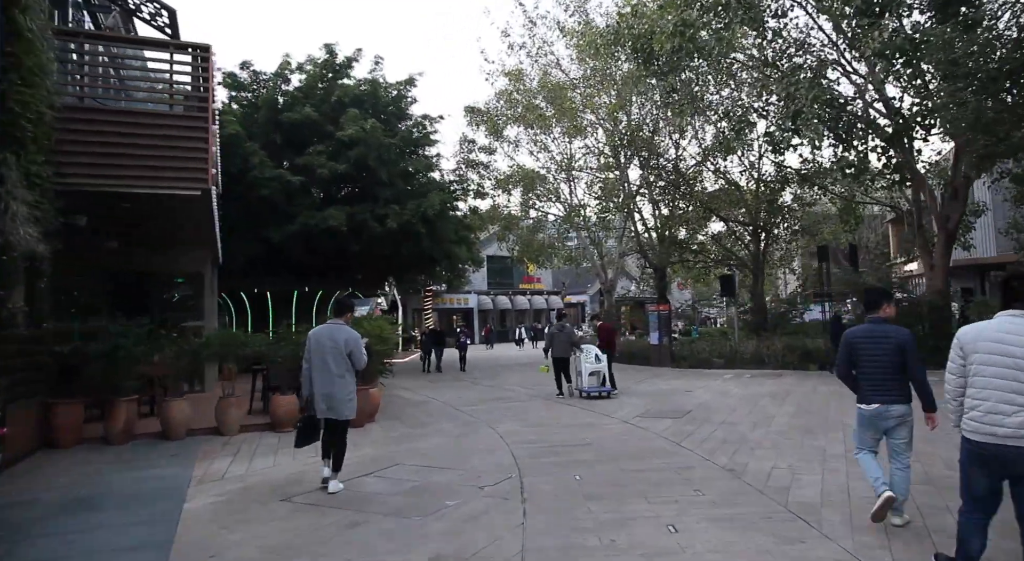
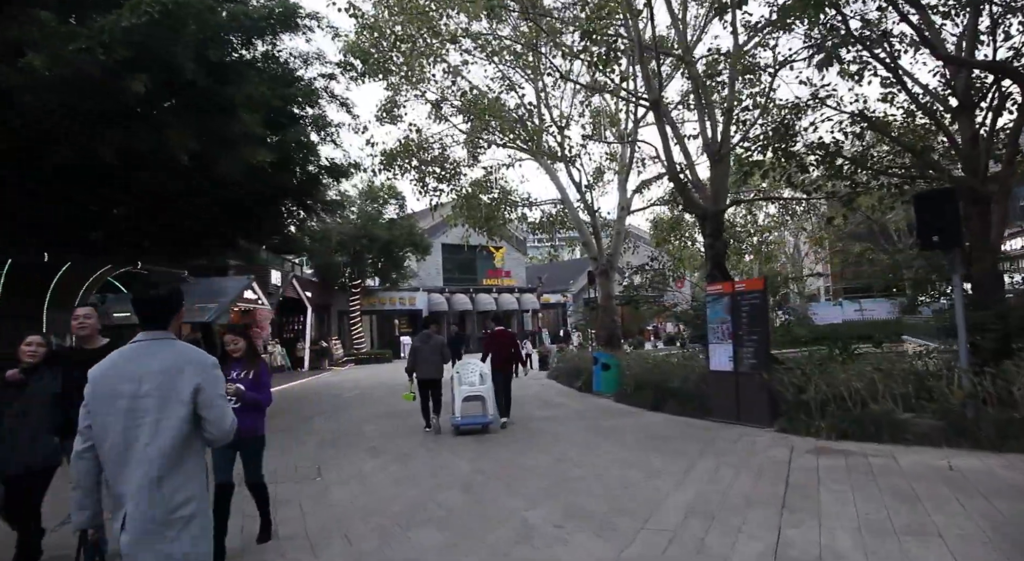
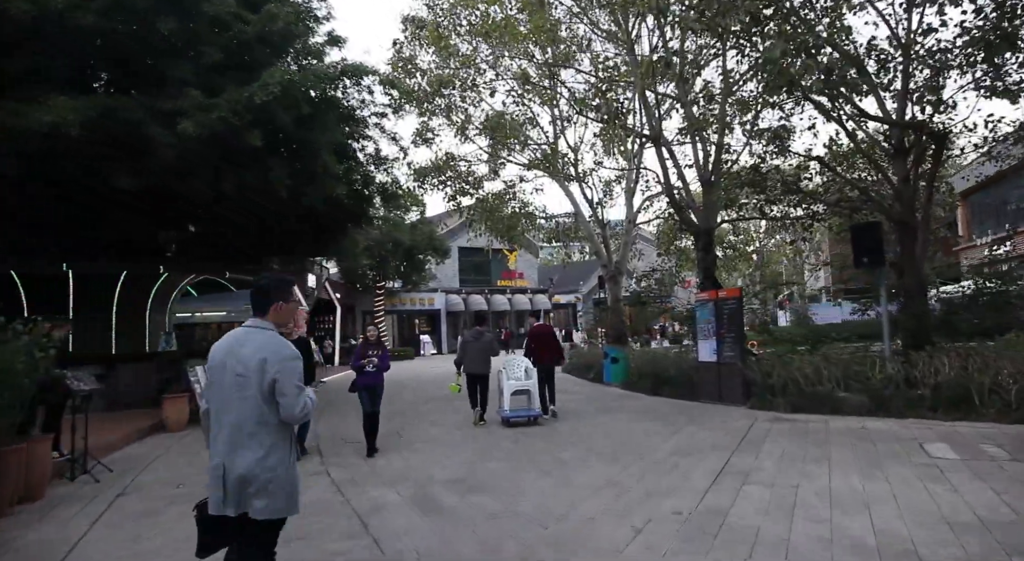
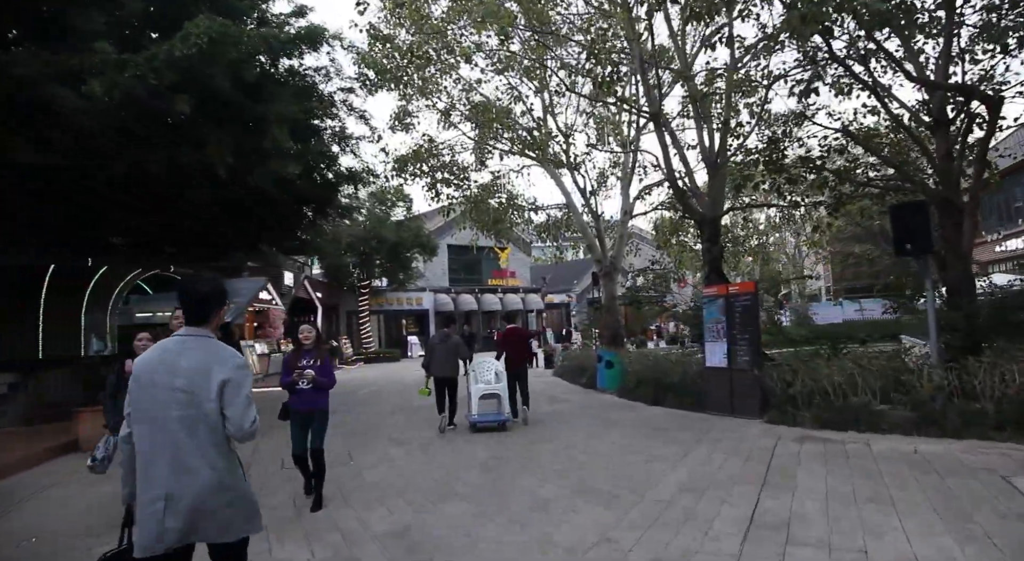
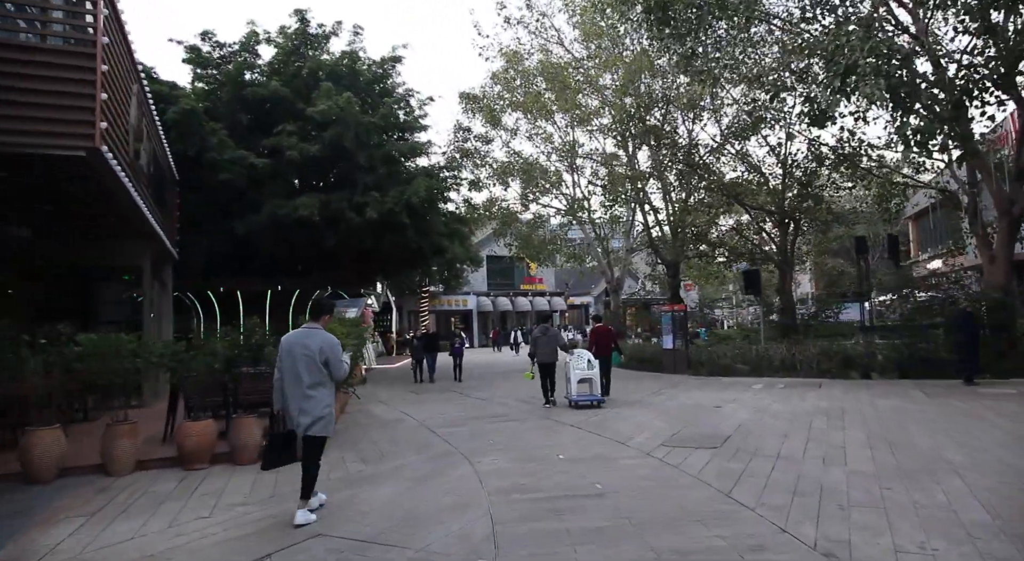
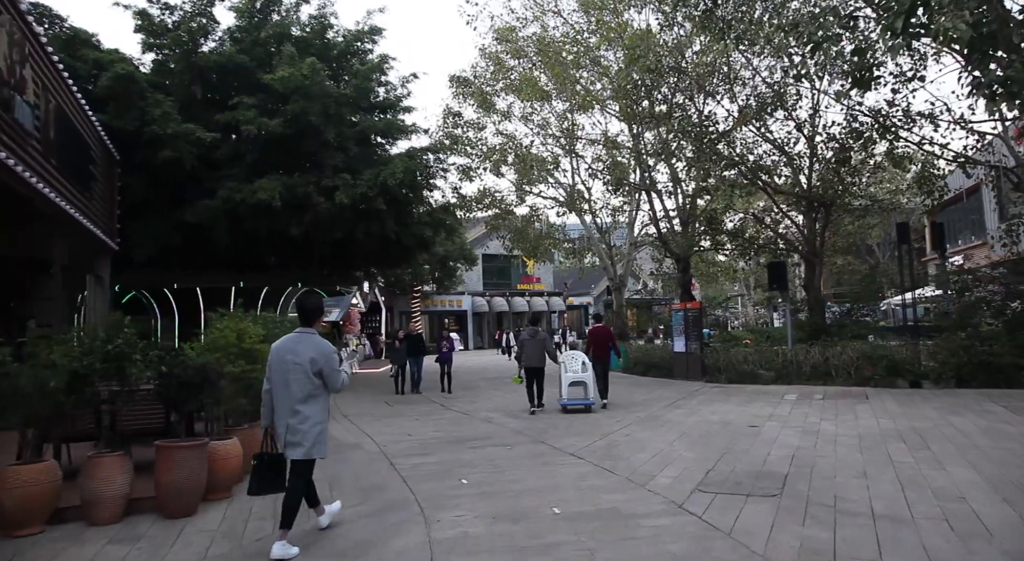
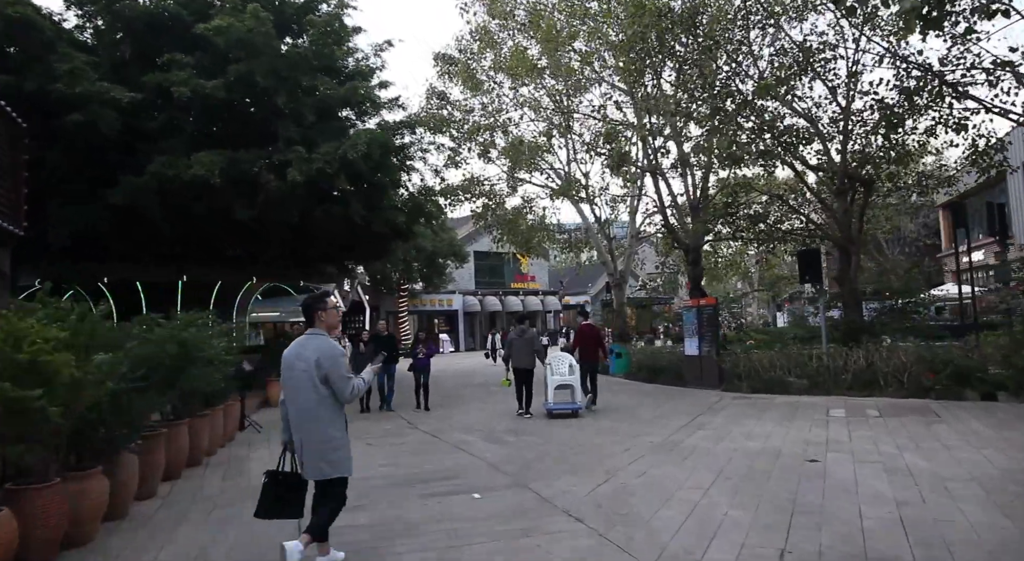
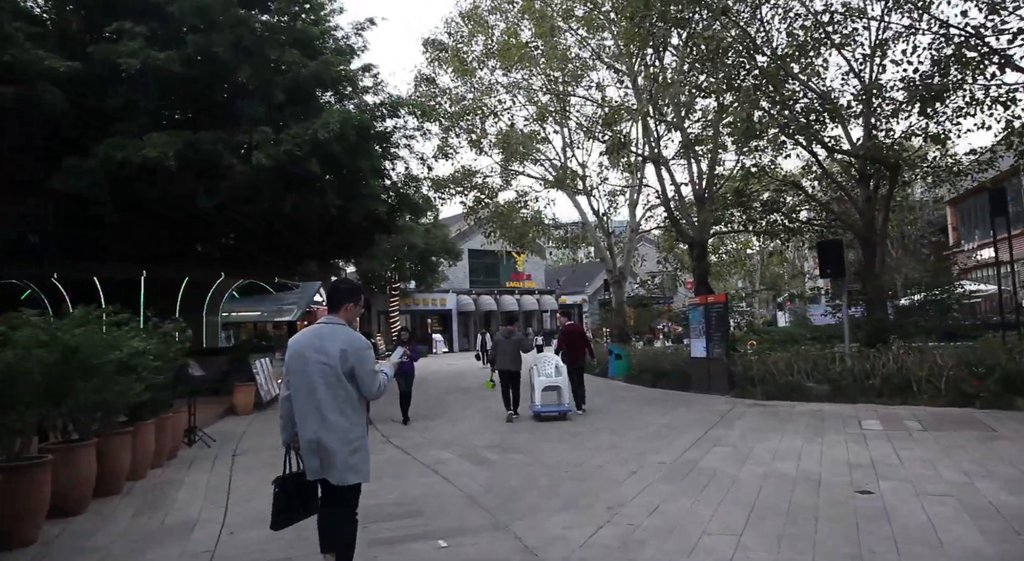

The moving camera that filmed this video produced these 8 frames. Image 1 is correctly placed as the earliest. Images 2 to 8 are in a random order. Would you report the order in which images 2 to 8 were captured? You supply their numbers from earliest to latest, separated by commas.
5, 6, 7, 8, 3, 4, 2
